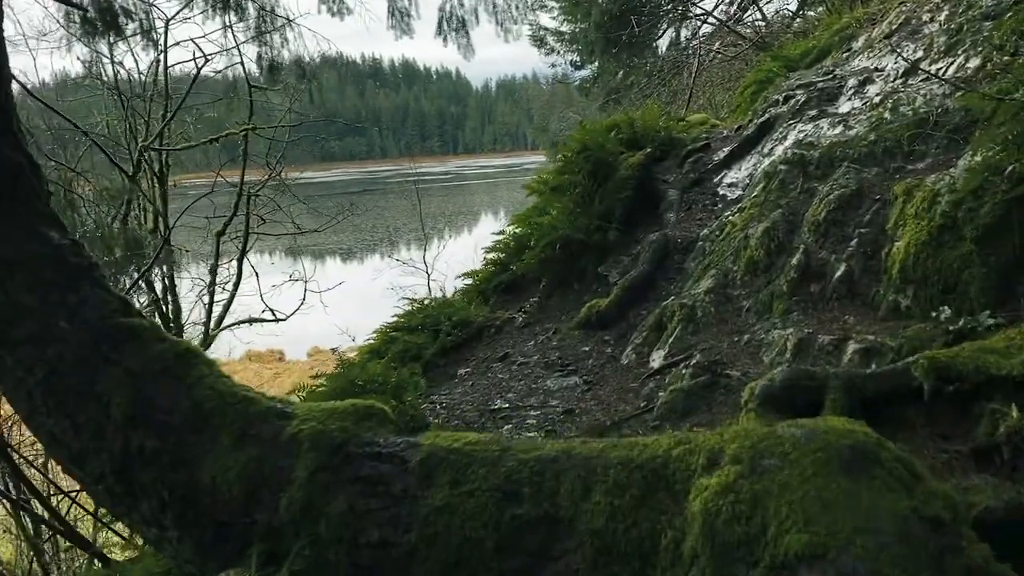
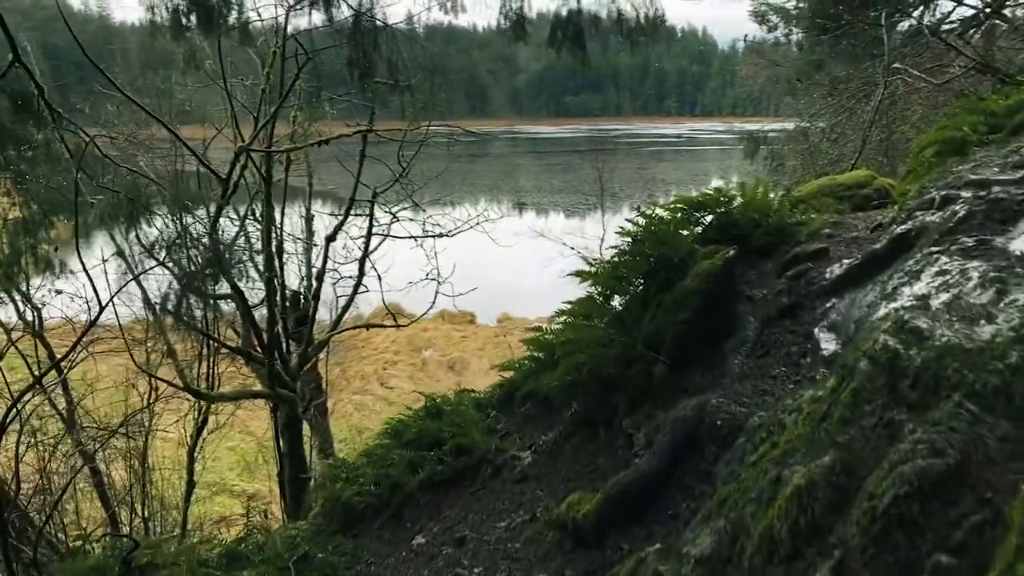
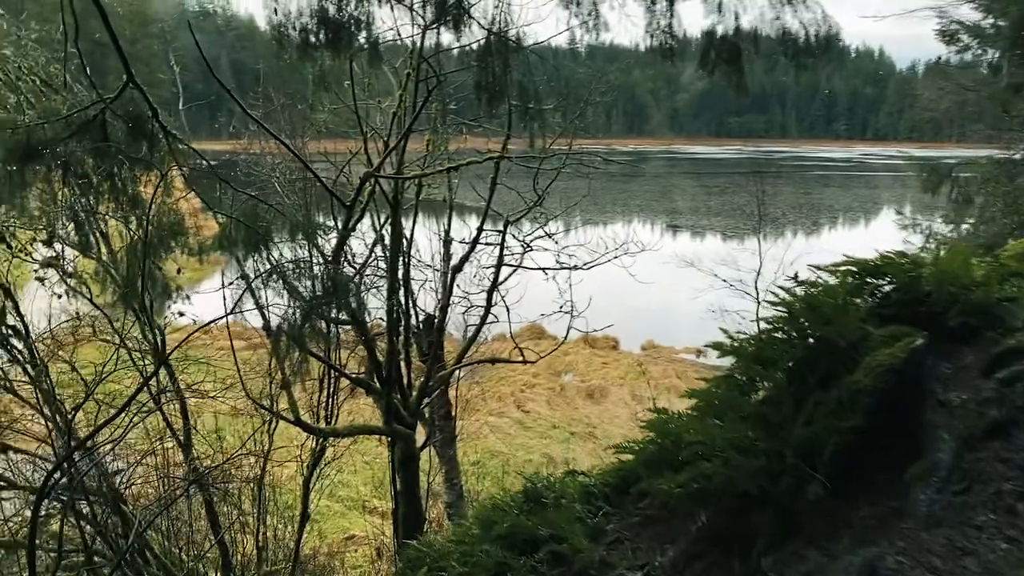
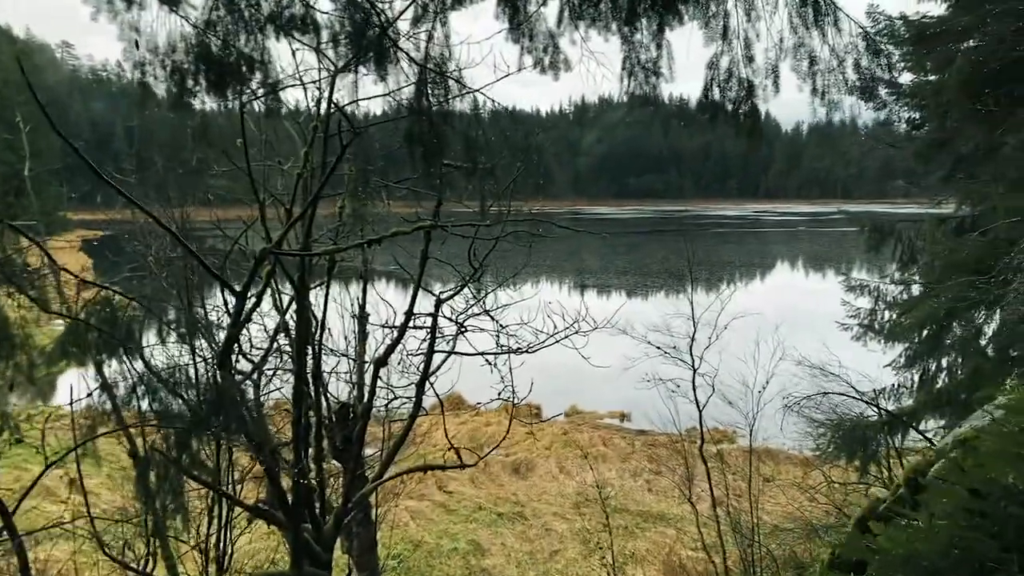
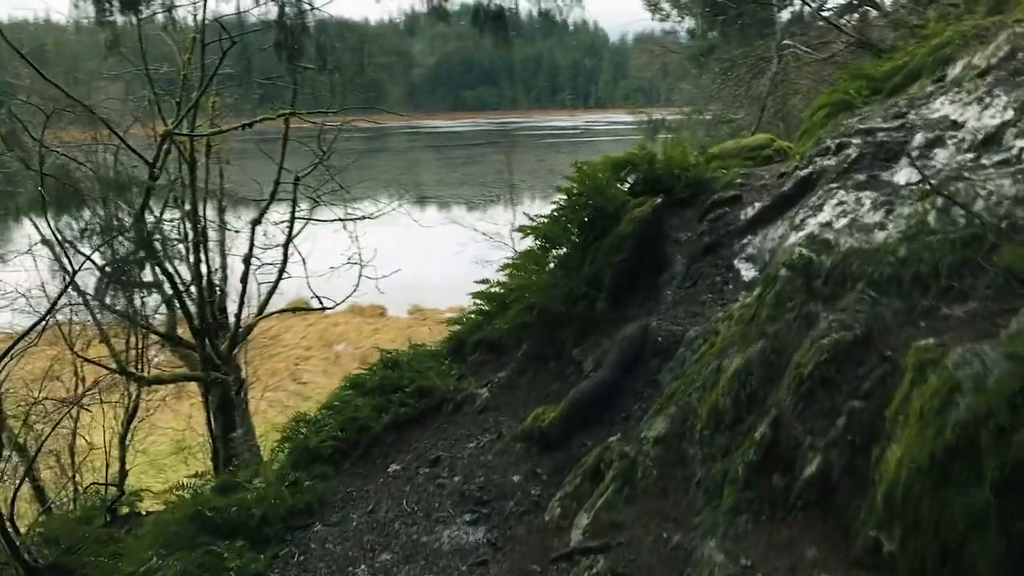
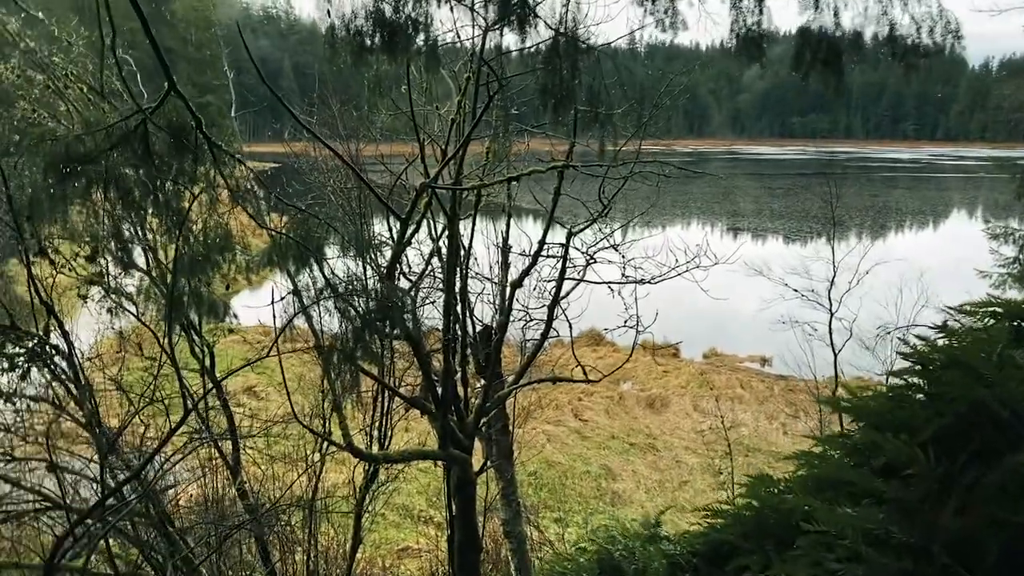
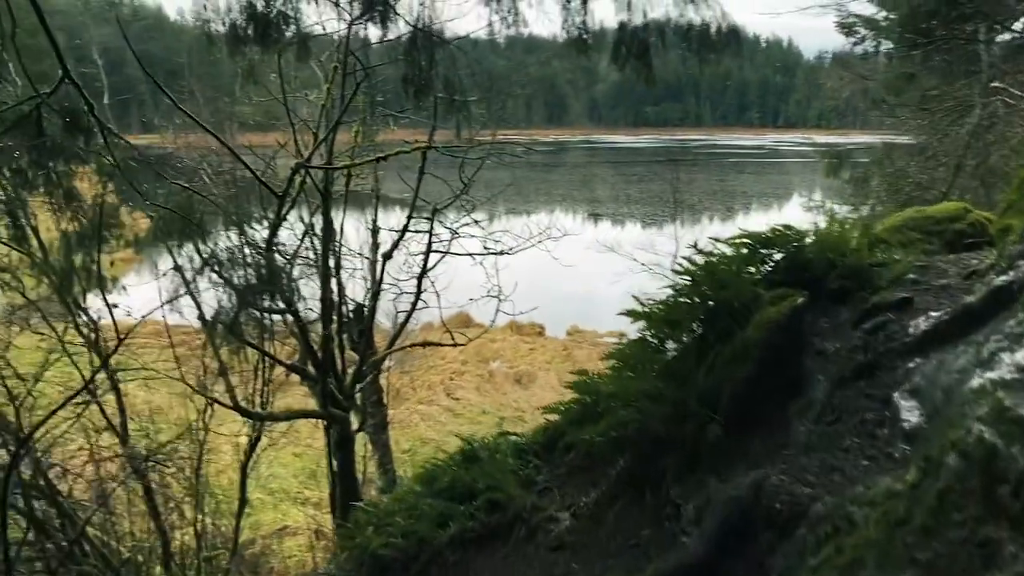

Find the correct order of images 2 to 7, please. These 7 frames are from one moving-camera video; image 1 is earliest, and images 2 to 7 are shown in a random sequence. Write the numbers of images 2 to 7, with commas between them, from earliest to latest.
5, 2, 7, 3, 6, 4
